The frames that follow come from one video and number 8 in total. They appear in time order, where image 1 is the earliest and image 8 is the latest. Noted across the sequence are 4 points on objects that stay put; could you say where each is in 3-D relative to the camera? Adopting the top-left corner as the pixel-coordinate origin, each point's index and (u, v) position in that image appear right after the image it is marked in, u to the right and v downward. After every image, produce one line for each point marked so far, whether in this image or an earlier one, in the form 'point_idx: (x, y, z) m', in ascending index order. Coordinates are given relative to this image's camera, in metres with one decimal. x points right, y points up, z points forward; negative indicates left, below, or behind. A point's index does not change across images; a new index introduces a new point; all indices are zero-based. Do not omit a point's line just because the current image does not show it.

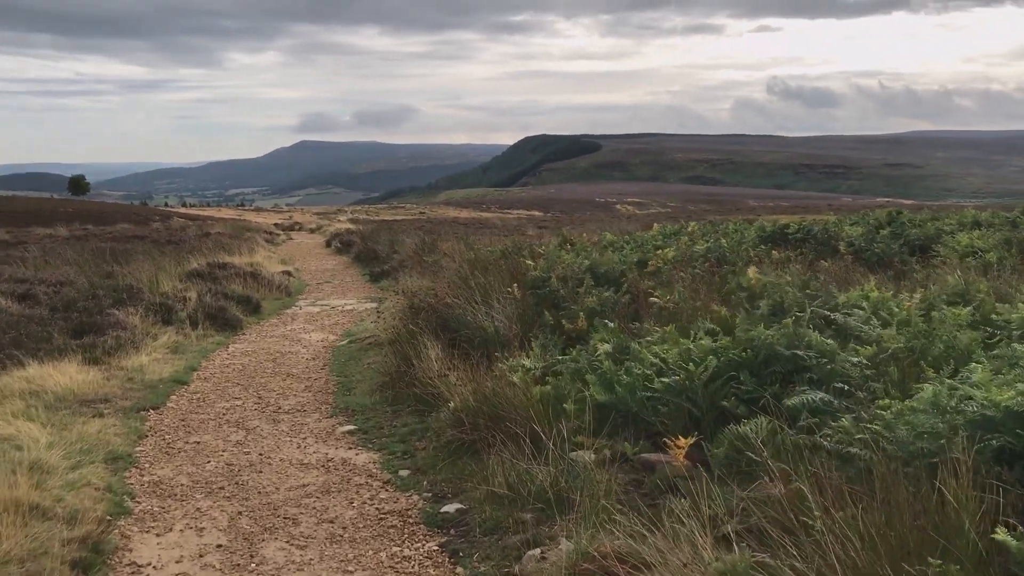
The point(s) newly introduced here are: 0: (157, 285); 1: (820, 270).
0: (-4.1, 0.0, +11.1) m
1: (+2.7, +0.2, +8.6) m
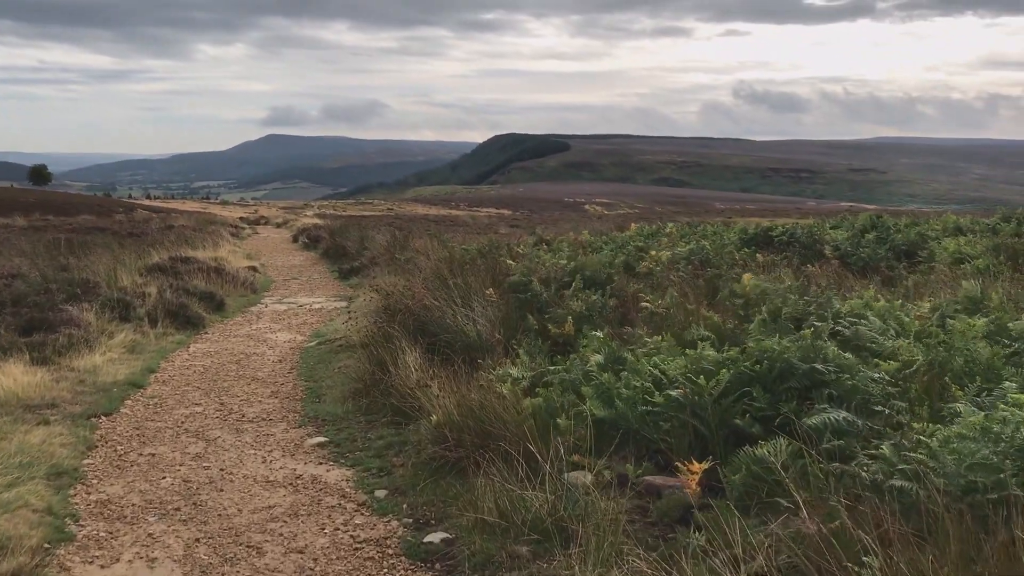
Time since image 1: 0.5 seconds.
0: (-4.3, +0.1, +10.6) m
1: (+2.5, +0.1, +8.3) m
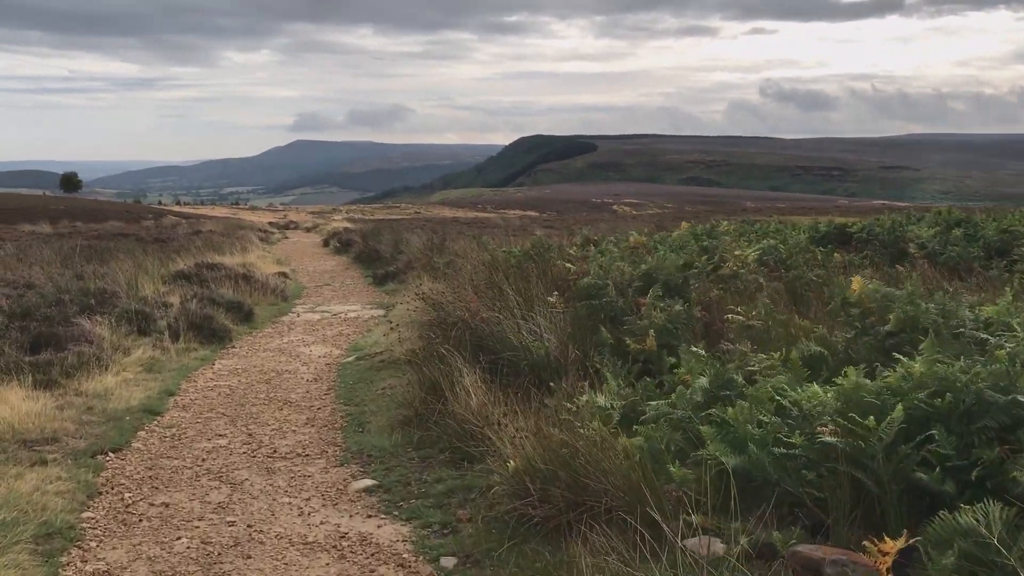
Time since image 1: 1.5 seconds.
0: (-3.8, 0.0, +9.8) m
1: (+3.0, +0.1, +7.3) m
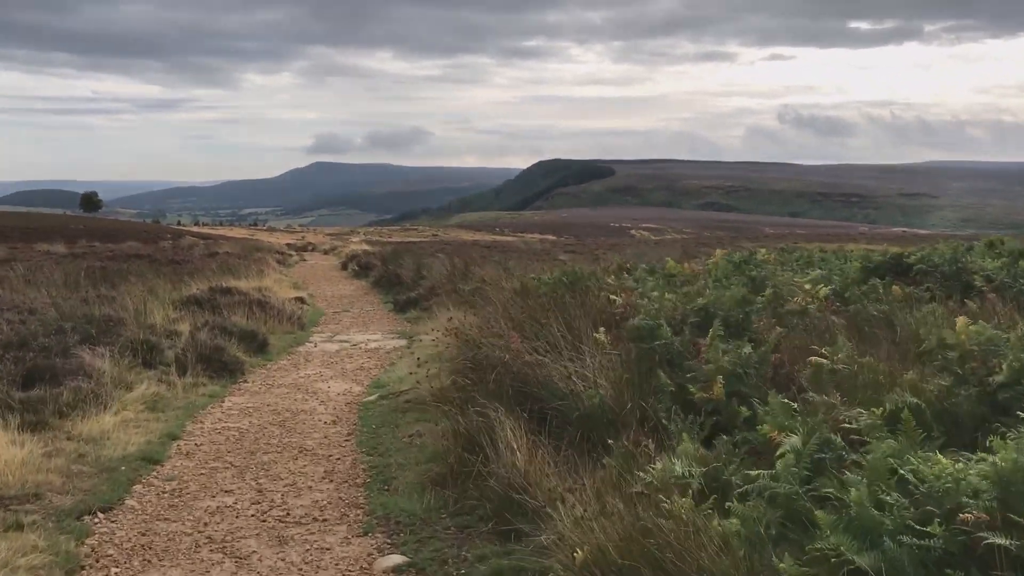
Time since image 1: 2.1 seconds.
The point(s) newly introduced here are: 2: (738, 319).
0: (-3.5, -0.3, +9.3) m
1: (+3.2, -0.2, +6.7) m
2: (+1.3, -0.2, +5.5) m
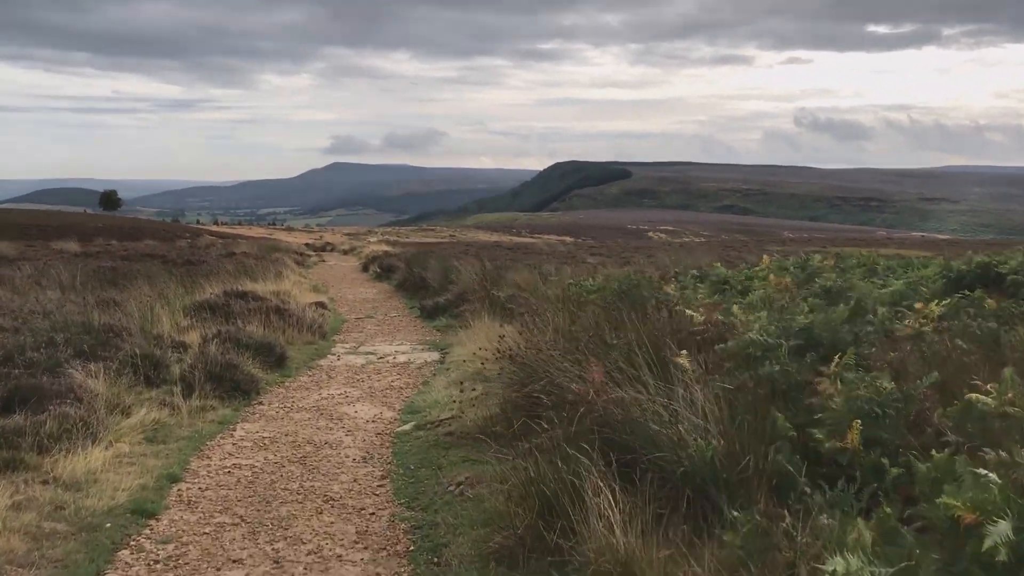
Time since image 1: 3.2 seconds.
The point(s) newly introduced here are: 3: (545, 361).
0: (-3.1, -0.3, +8.4) m
1: (+3.6, -0.3, +5.7) m
2: (+1.6, -0.3, +4.6) m
3: (+0.2, -0.4, +4.9) m
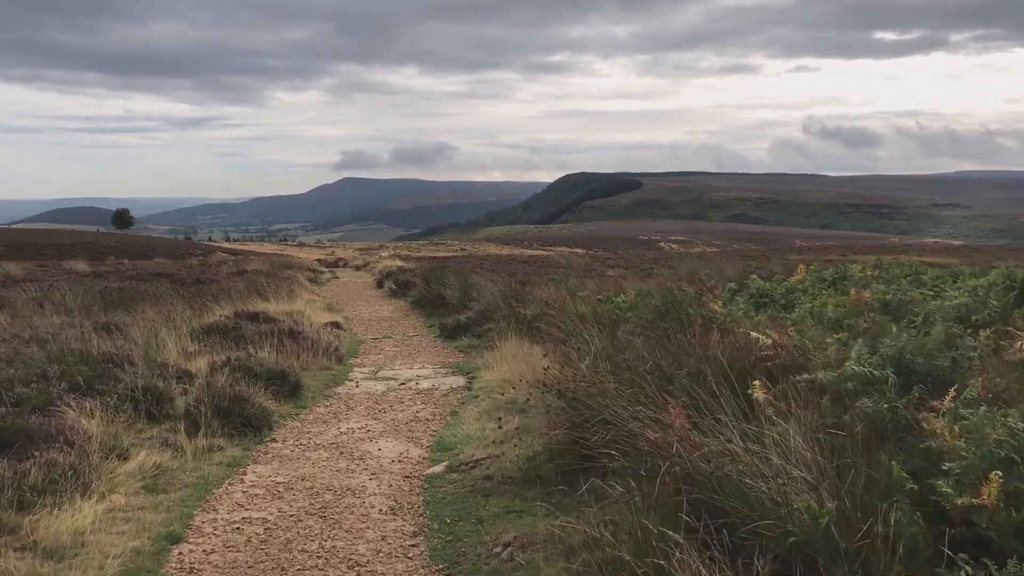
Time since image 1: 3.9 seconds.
0: (-2.9, -0.5, +7.8) m
1: (+3.8, -0.3, +5.0) m
2: (+1.8, -0.3, +3.9) m
3: (+0.4, -0.5, +4.2) m
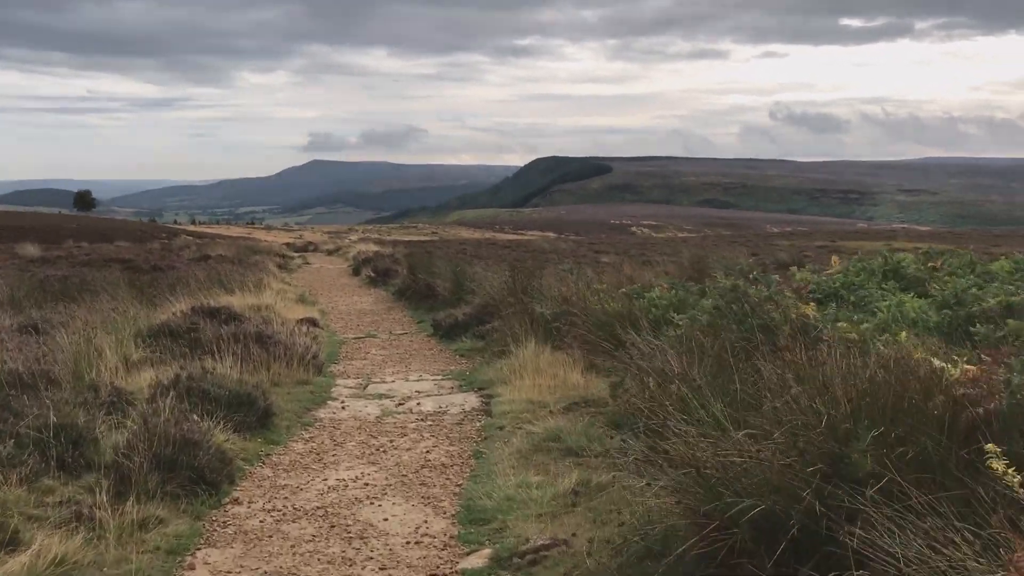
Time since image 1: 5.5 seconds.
0: (-2.7, -0.5, +6.1) m
1: (+4.1, -0.4, +3.6) m
2: (+2.1, -0.4, +2.4) m
3: (+0.7, -0.5, +2.7) m
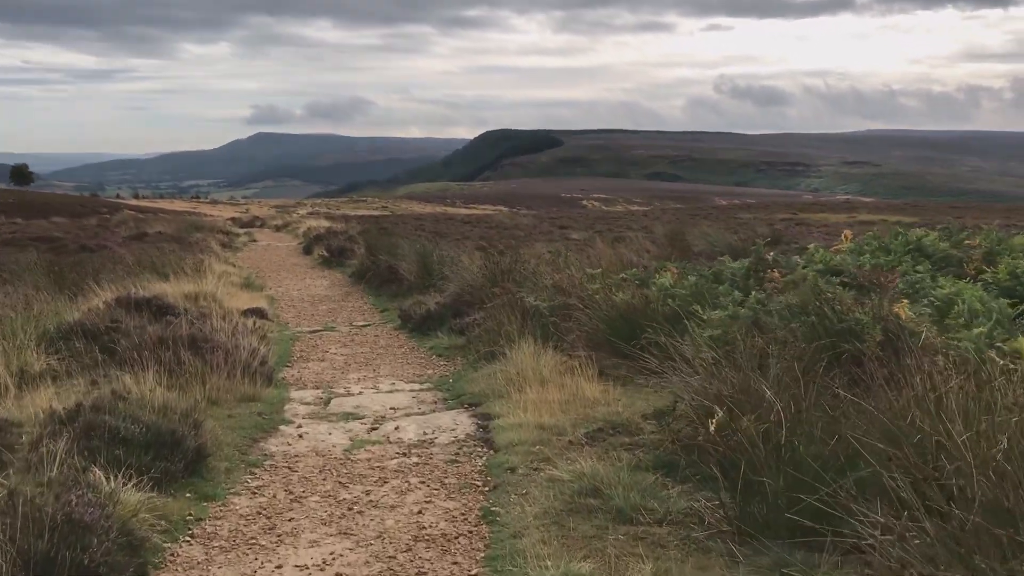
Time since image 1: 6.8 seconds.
0: (-2.7, -0.5, +4.7) m
1: (+4.2, -0.4, +2.5) m
2: (+2.3, -0.4, +1.2) m
3: (+0.9, -0.6, +1.4) m
